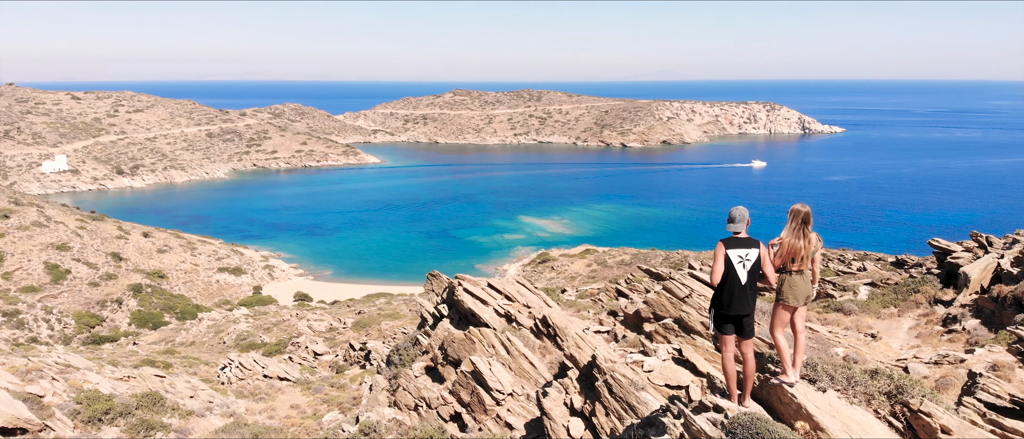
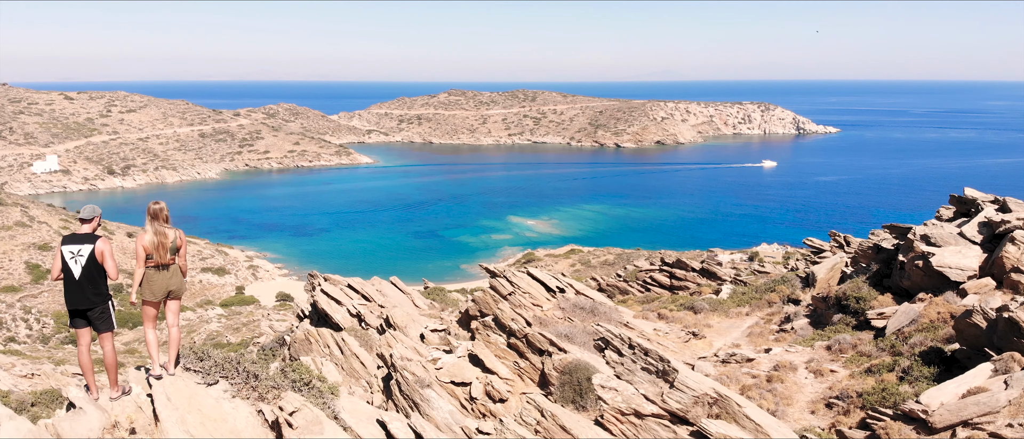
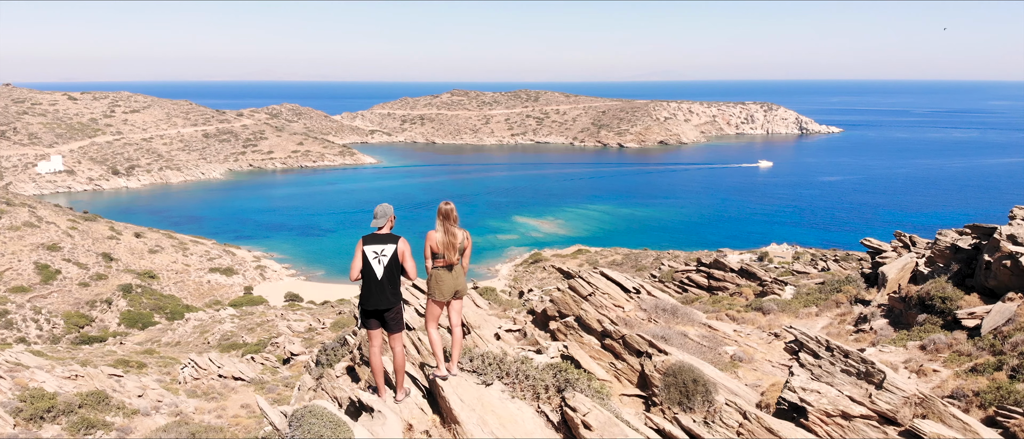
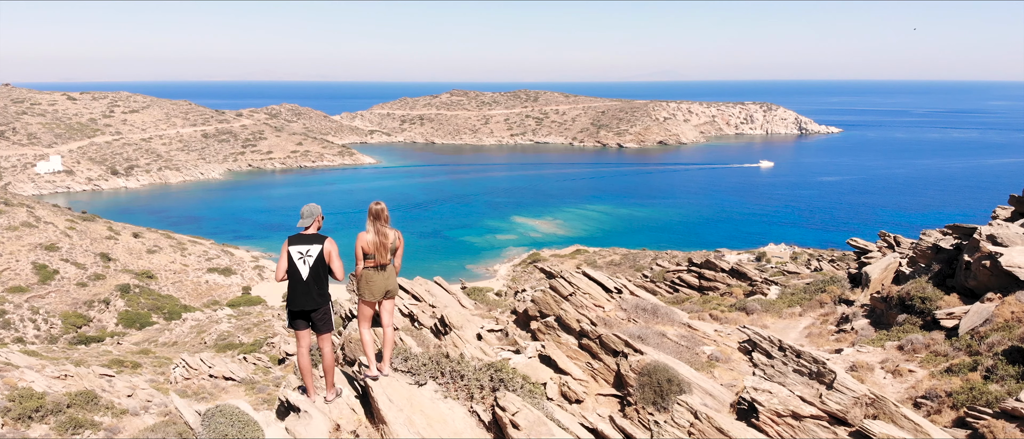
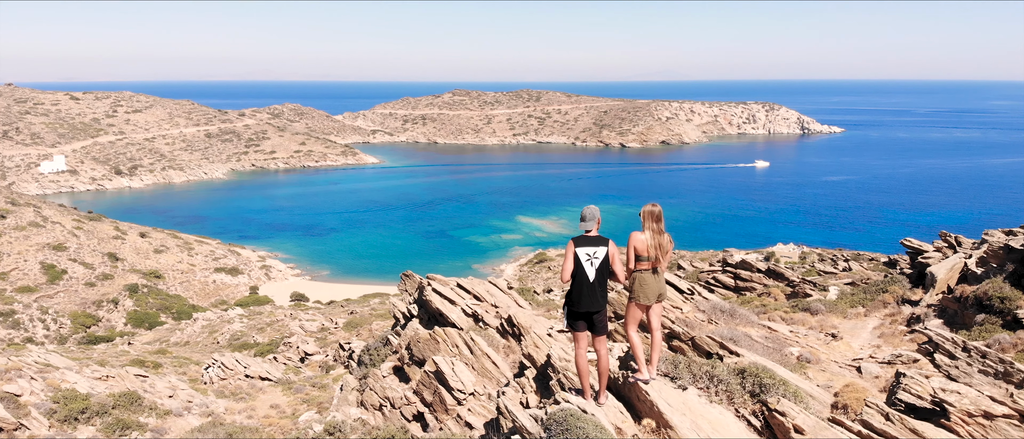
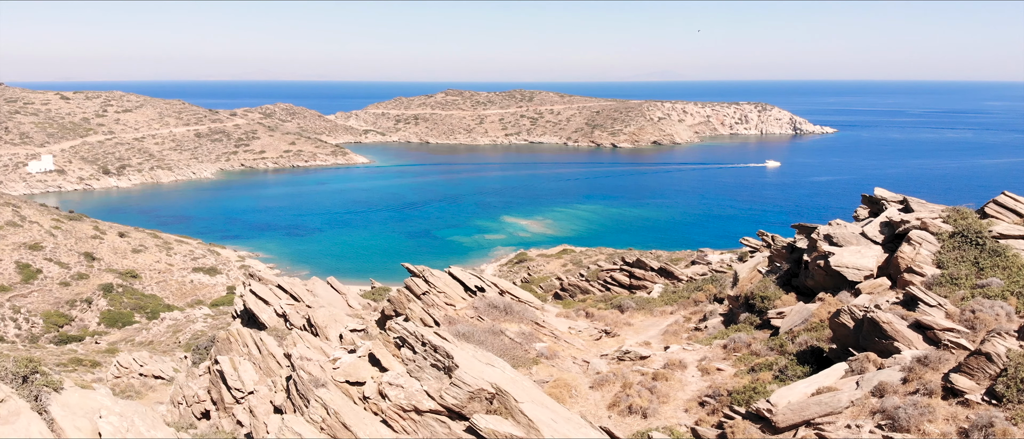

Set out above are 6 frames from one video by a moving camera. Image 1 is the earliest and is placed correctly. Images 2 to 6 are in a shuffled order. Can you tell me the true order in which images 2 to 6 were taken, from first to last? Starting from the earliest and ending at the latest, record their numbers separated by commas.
5, 3, 4, 2, 6
